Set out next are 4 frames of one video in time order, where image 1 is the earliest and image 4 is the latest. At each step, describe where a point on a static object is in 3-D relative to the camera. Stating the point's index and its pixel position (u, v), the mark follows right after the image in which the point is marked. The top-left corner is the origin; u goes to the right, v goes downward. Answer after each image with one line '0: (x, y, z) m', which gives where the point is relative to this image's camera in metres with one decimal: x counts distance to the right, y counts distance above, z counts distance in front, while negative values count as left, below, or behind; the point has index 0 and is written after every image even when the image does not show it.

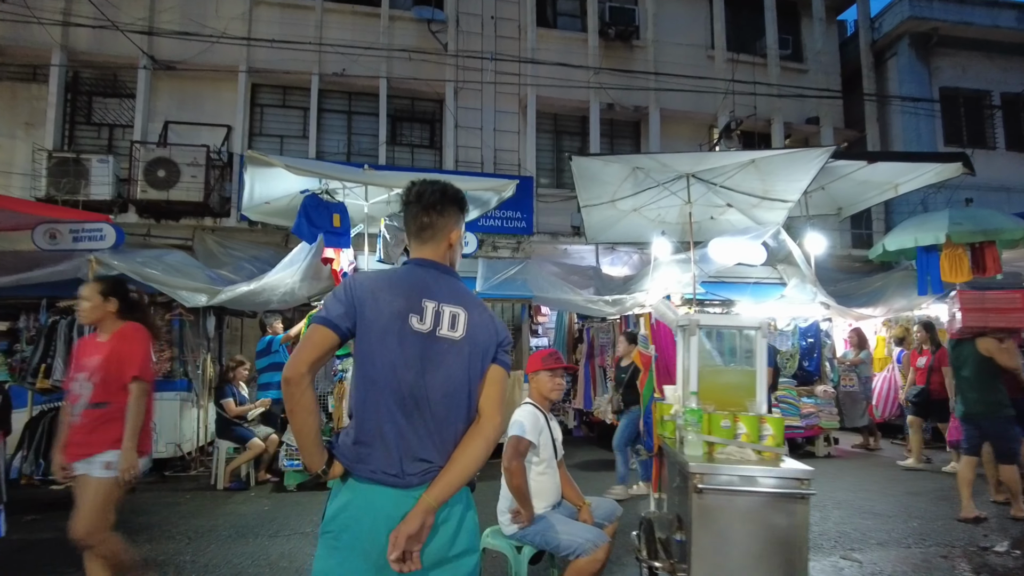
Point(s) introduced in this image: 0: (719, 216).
0: (+2.8, +1.0, +8.1) m
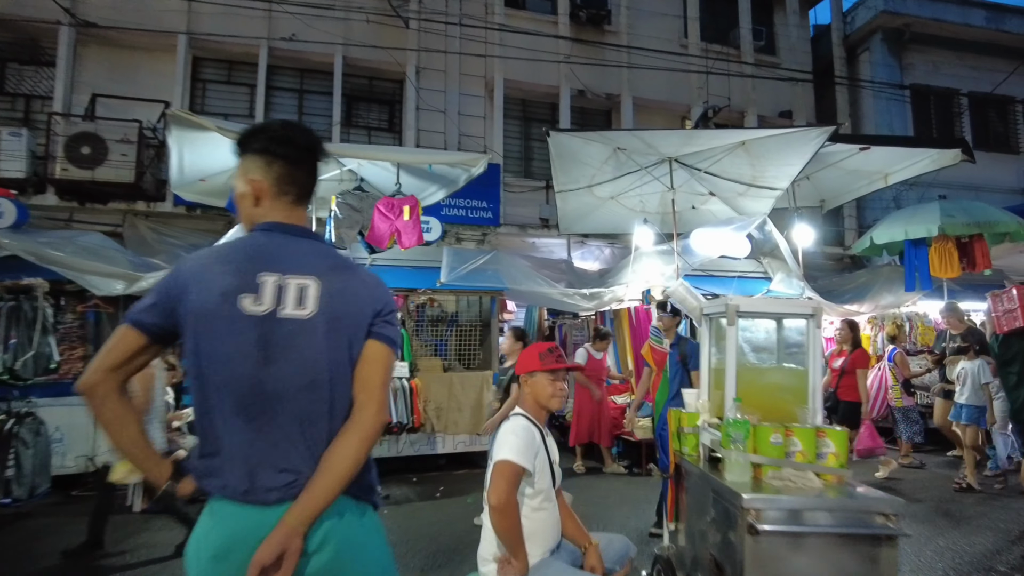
0: (+2.4, +1.1, +7.6) m
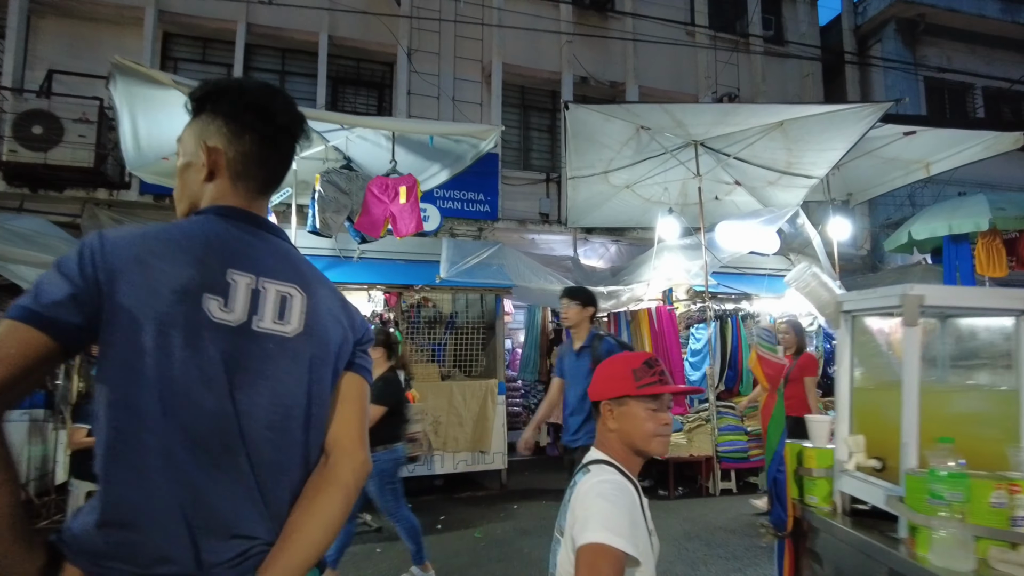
0: (+2.5, +1.1, +6.9) m
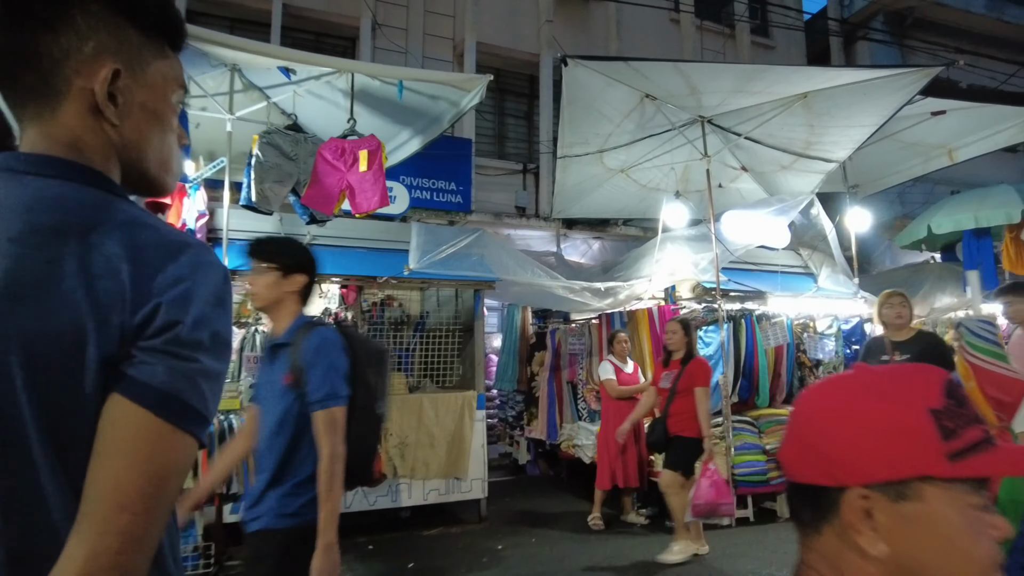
0: (+2.3, +1.1, +6.1) m
